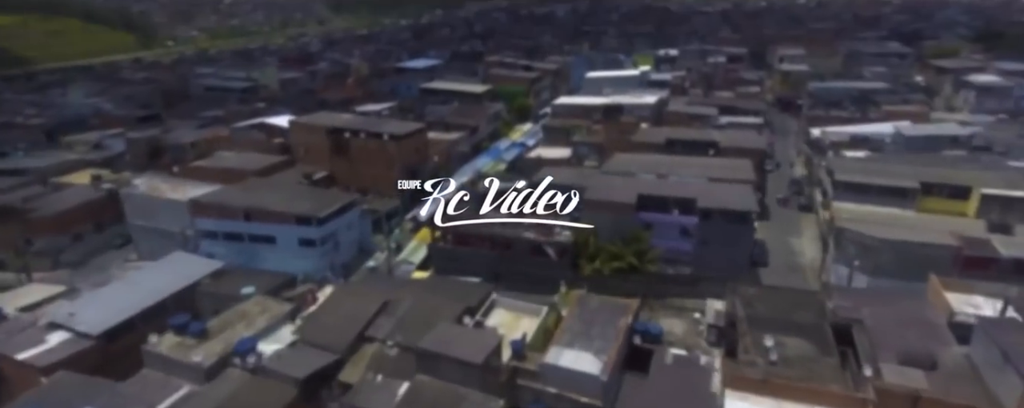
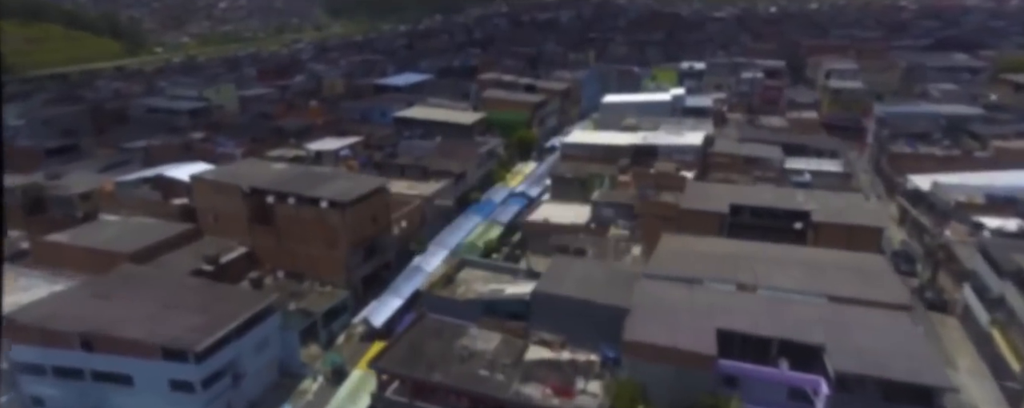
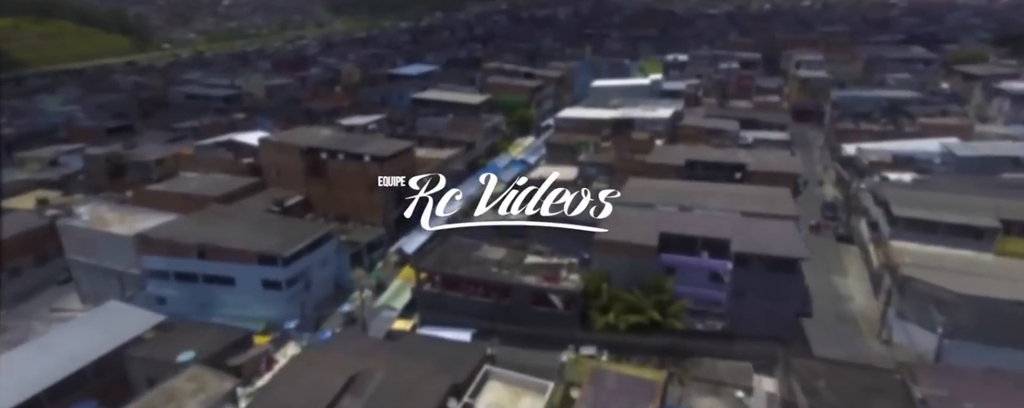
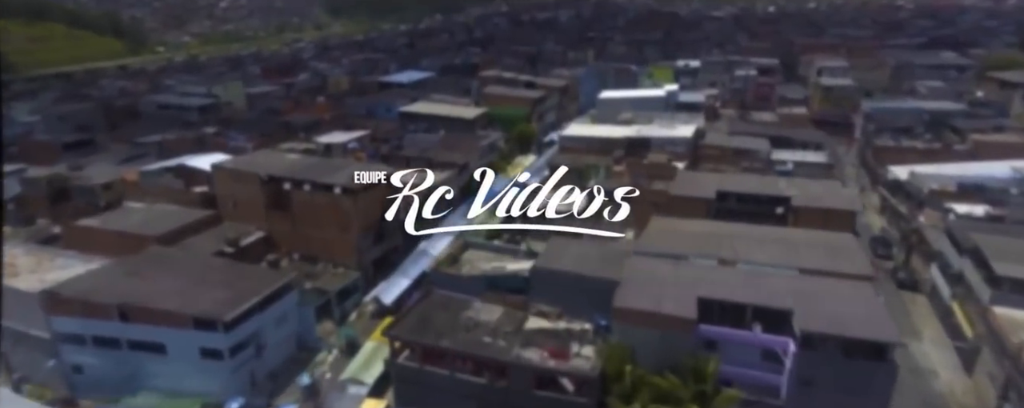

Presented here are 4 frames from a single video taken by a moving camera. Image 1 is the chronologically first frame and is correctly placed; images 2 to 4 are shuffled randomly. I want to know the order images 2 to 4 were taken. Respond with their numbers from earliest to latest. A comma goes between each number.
3, 4, 2
